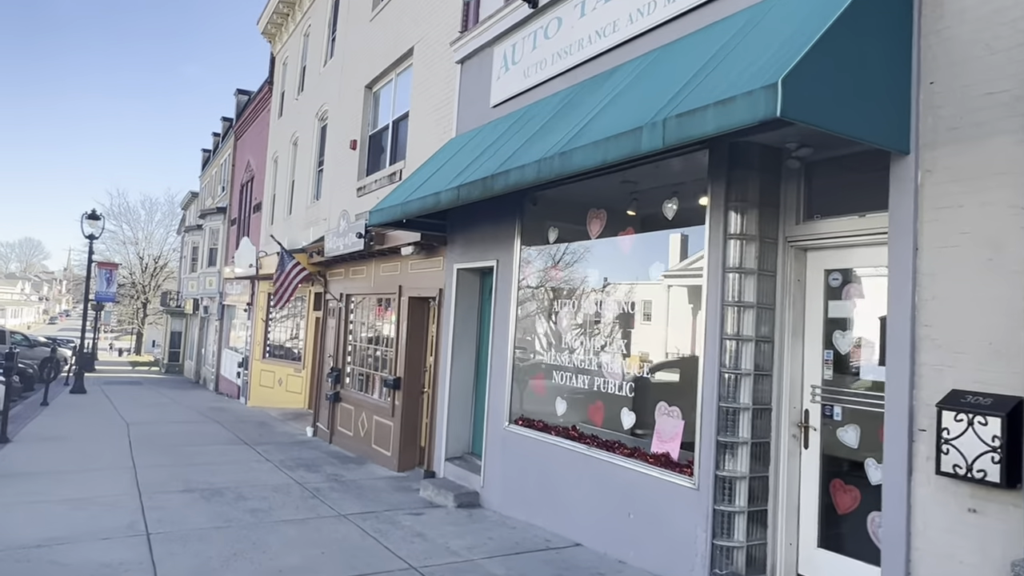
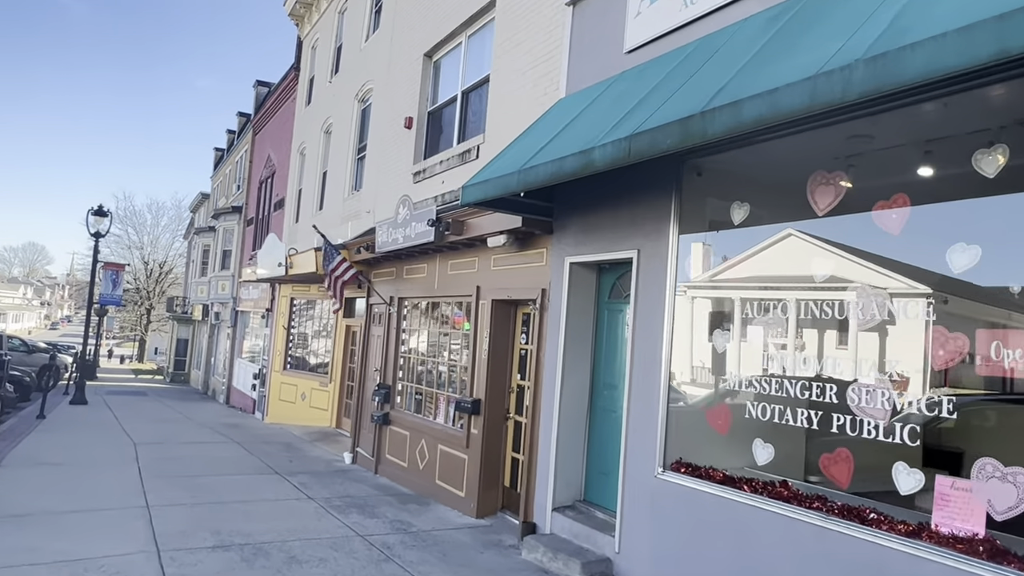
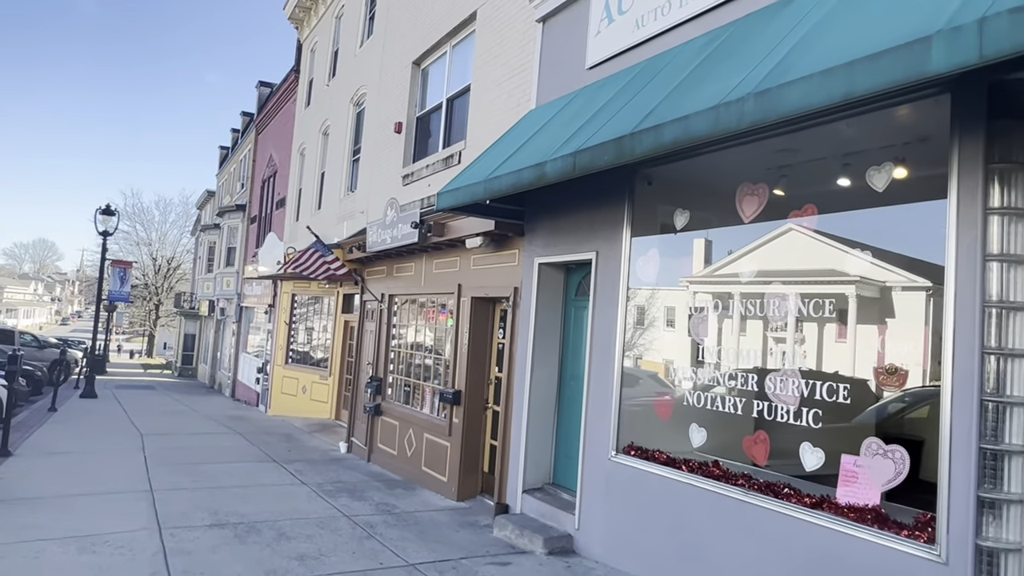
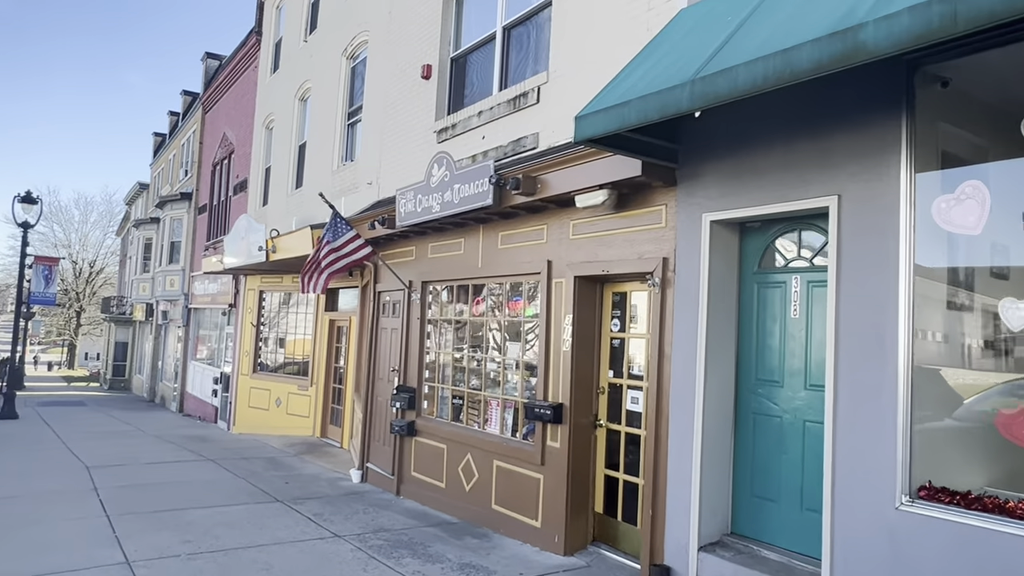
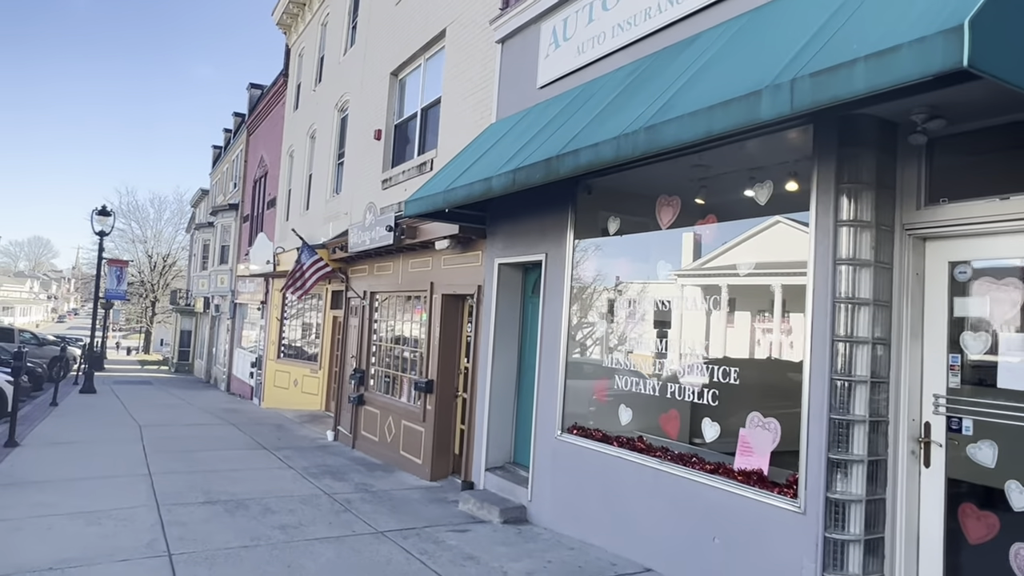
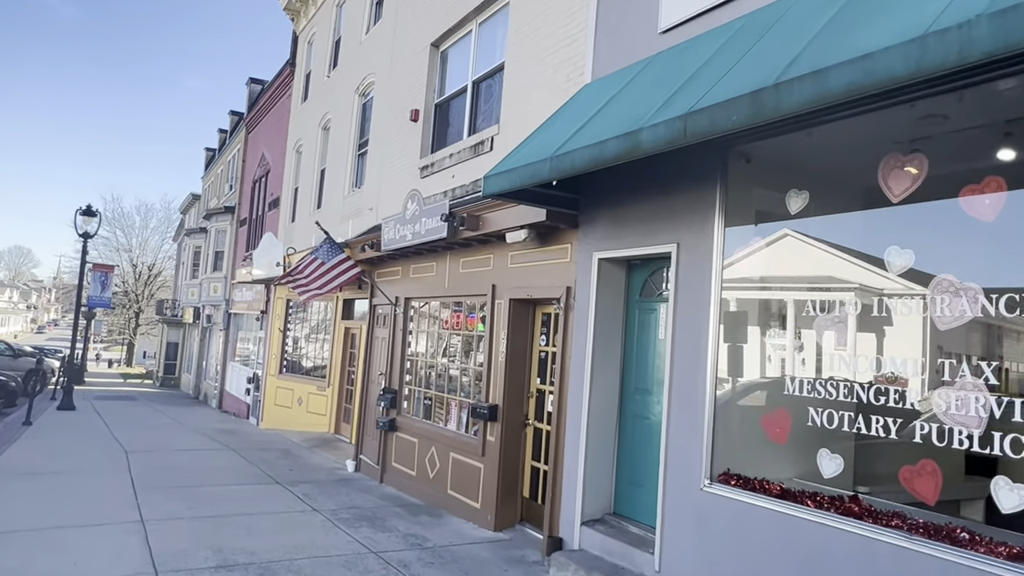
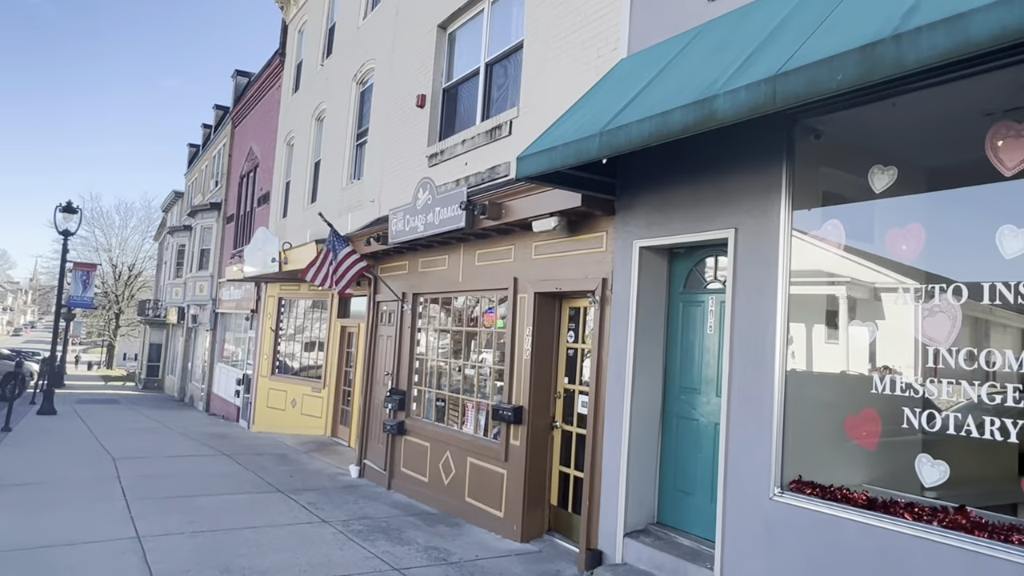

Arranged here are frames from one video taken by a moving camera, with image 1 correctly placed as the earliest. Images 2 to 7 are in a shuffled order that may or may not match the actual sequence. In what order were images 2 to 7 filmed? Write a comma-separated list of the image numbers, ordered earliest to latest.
5, 3, 2, 6, 7, 4
